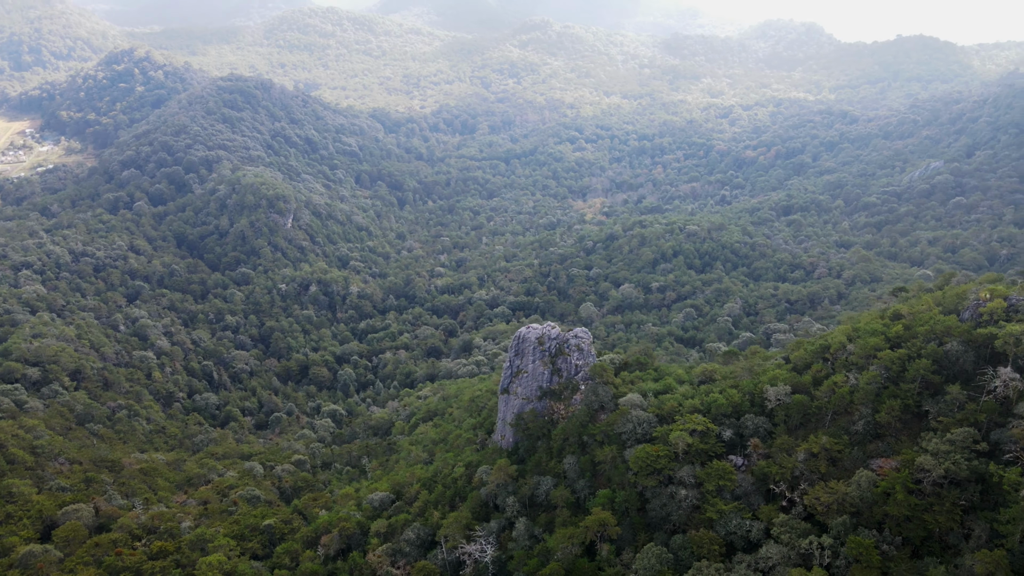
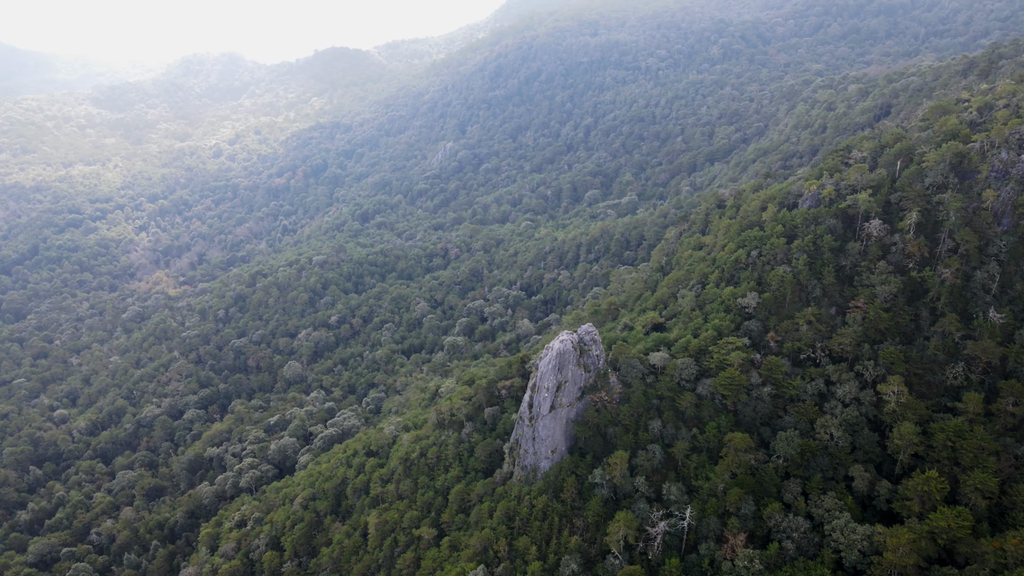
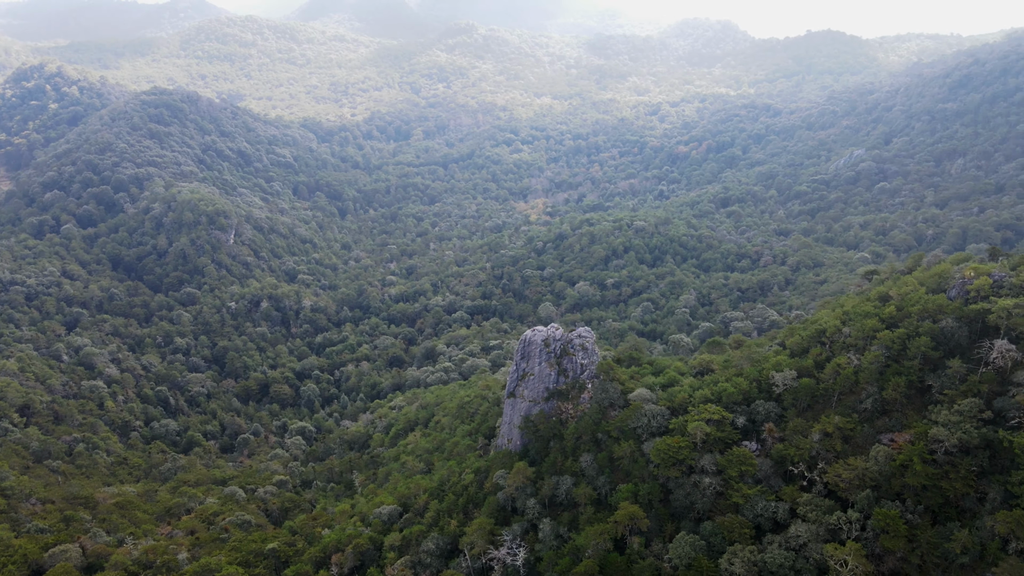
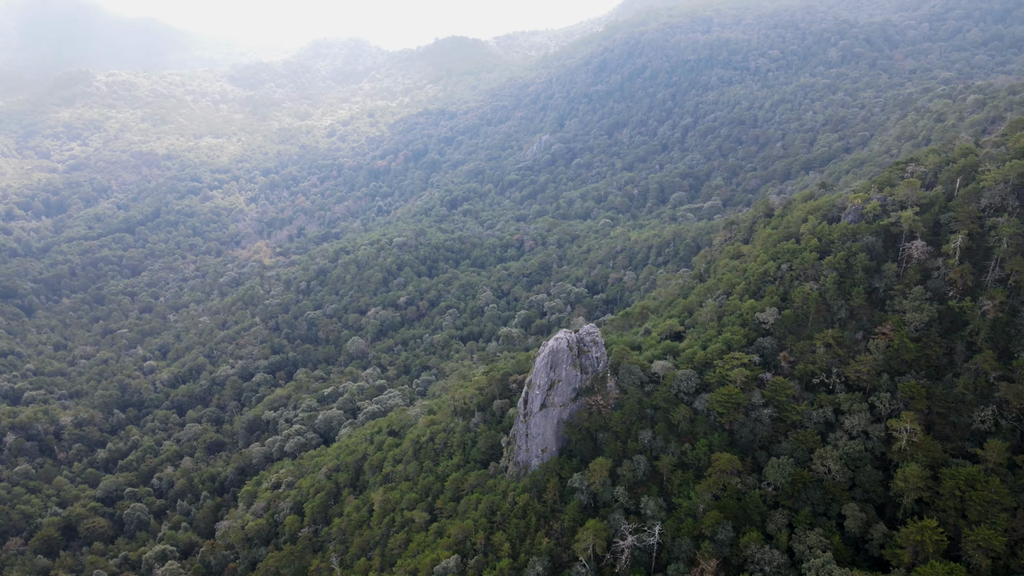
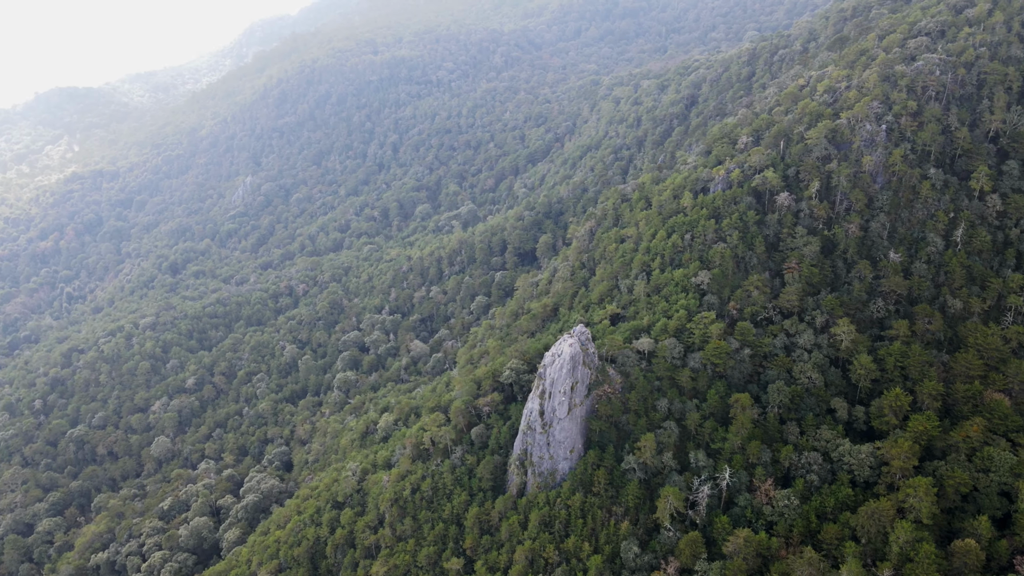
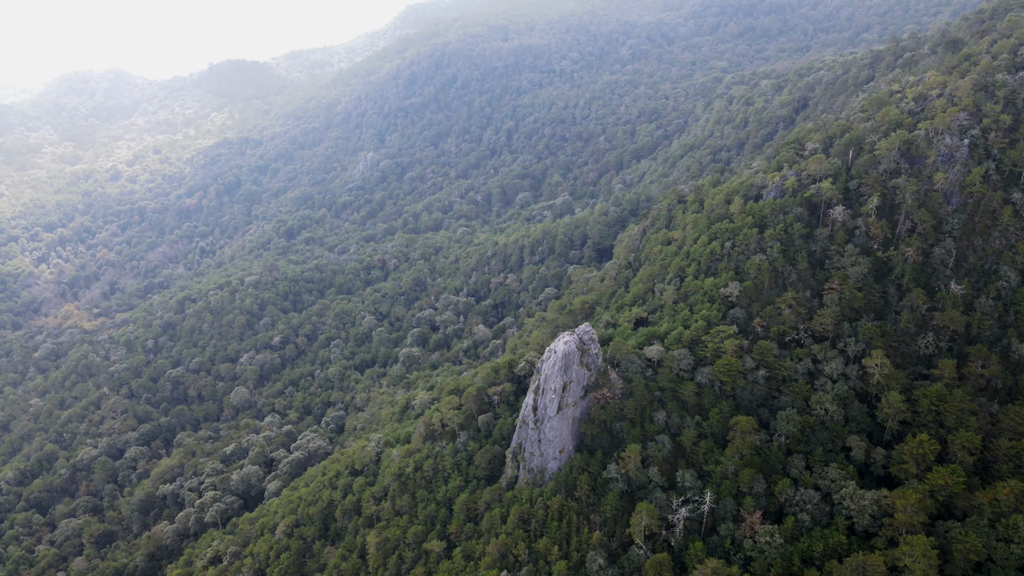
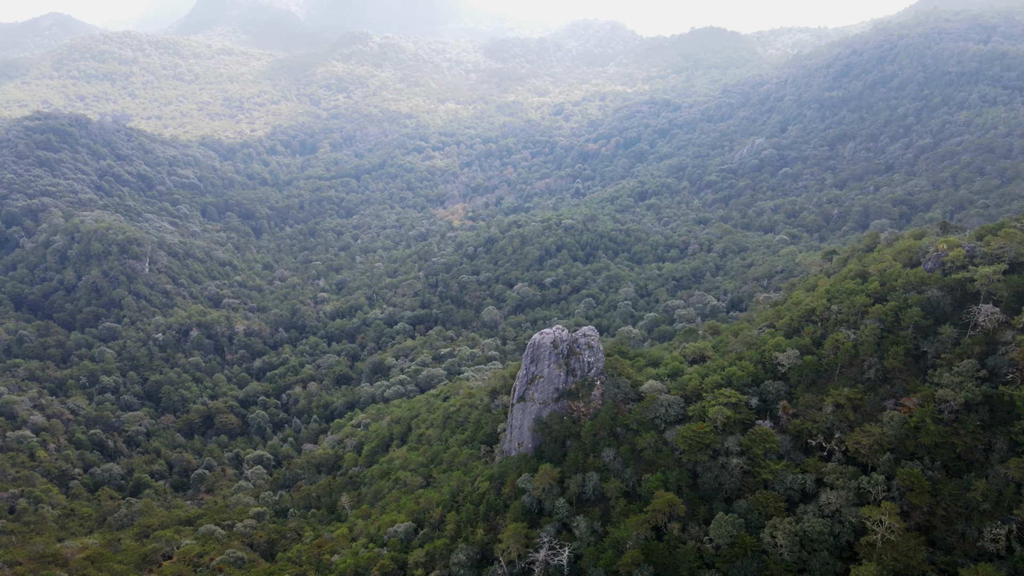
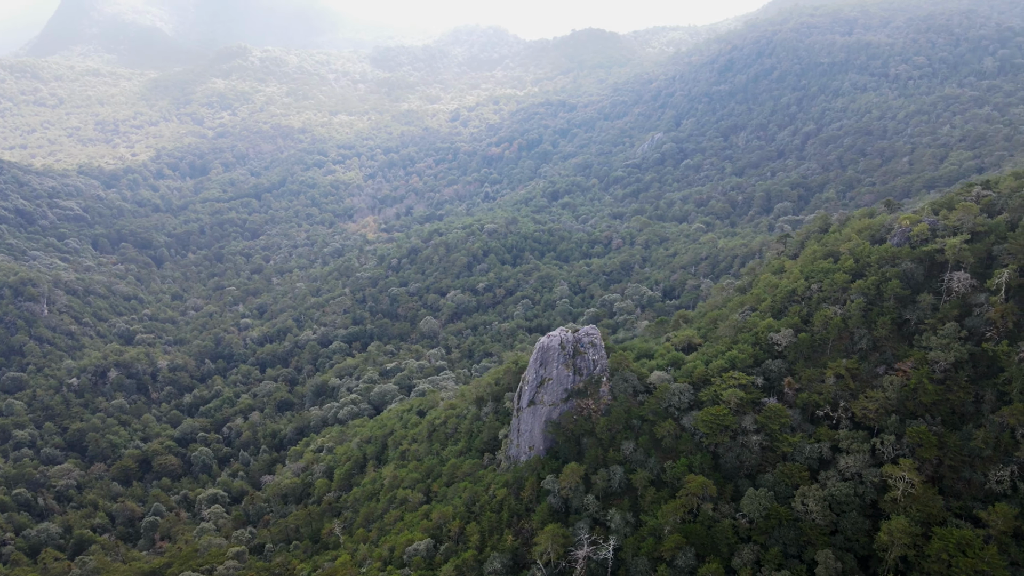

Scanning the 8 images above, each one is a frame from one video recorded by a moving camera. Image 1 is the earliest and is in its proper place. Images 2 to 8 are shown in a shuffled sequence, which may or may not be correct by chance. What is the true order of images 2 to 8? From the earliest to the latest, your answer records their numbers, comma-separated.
3, 7, 8, 4, 2, 6, 5
